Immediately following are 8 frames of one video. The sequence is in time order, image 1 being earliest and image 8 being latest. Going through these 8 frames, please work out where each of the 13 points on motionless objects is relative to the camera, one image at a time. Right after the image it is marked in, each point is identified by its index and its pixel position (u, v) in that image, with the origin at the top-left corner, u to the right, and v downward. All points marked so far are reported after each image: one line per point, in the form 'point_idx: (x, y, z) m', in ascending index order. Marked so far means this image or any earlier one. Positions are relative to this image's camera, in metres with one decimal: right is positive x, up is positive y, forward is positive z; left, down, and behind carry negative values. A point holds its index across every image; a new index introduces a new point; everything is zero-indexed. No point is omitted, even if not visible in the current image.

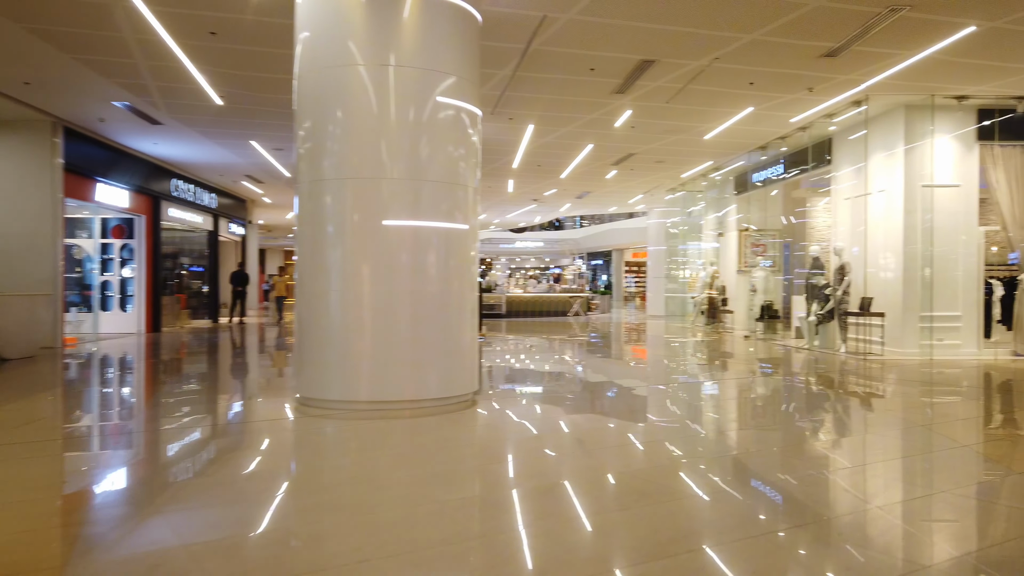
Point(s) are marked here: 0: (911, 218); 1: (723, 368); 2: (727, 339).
0: (+4.6, +0.8, +8.8) m
1: (+2.9, -1.1, +10.4) m
2: (+3.7, -0.9, +13.2) m
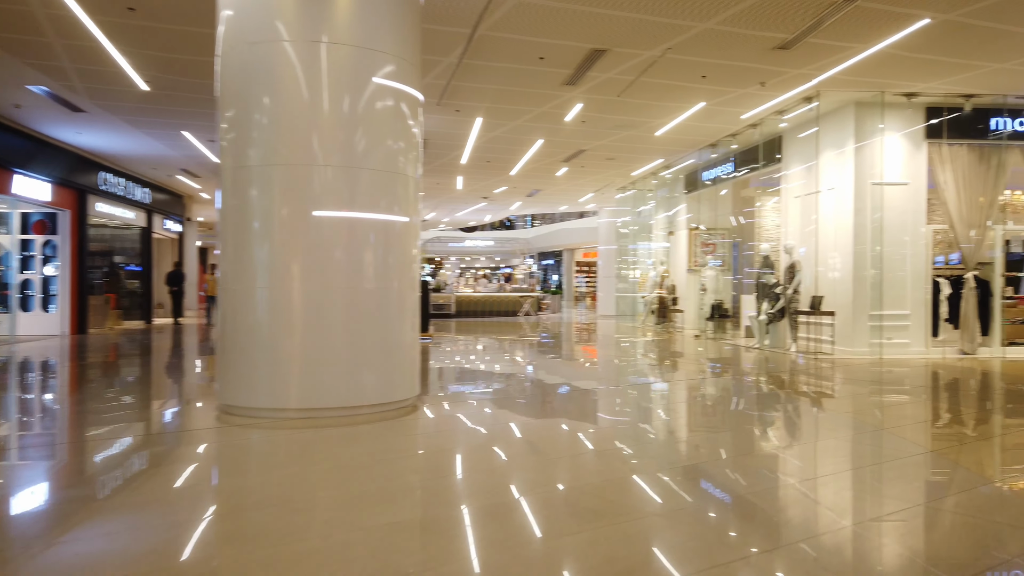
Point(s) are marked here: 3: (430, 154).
0: (+4.0, +0.8, +8.7) m
1: (+2.2, -1.1, +10.2) m
2: (+2.9, -0.9, +13.1) m
3: (-1.3, +2.1, +12.0) m
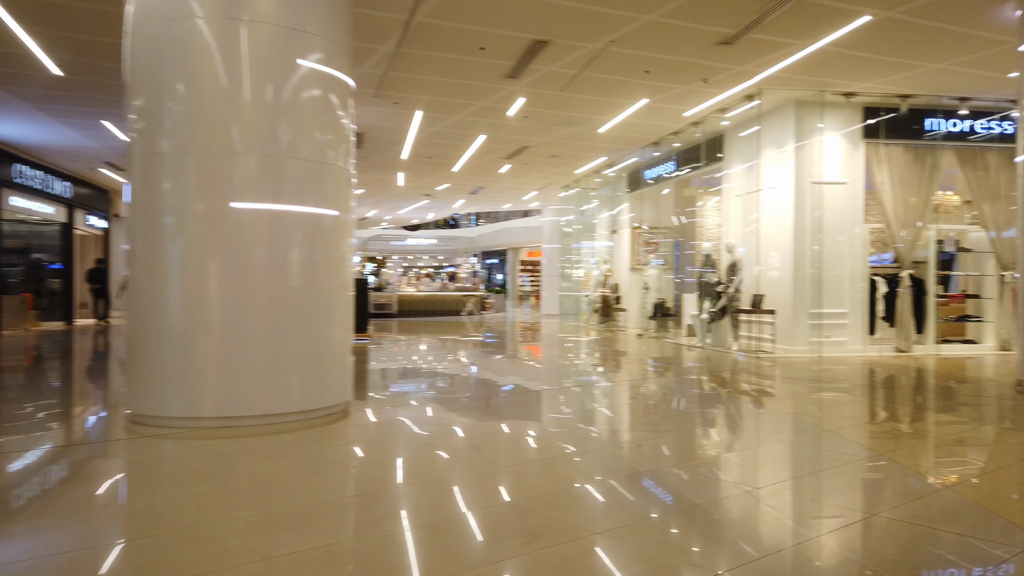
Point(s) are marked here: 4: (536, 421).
0: (+3.3, +0.8, +8.7) m
1: (+1.4, -1.0, +10.1) m
2: (+1.9, -0.9, +13.0) m
3: (-2.2, +2.1, +11.6) m
4: (+0.2, -1.1, +6.8) m
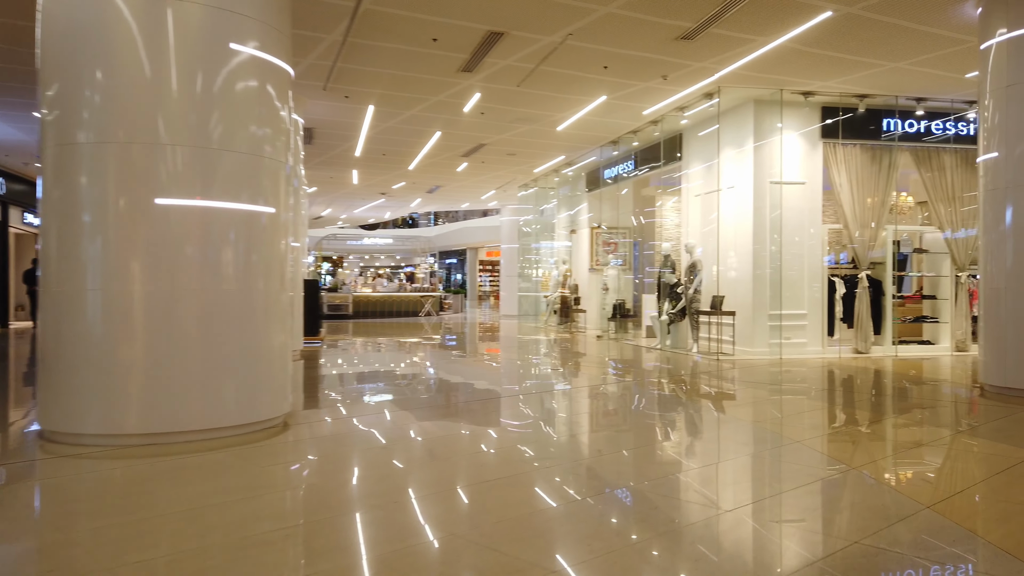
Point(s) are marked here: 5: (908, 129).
0: (+2.8, +0.8, +8.6) m
1: (+0.8, -1.1, +9.9) m
2: (+1.1, -0.9, +12.8) m
3: (-2.8, +2.1, +11.2) m
4: (-0.2, -1.1, +6.5) m
5: (+4.7, +1.9, +8.9) m
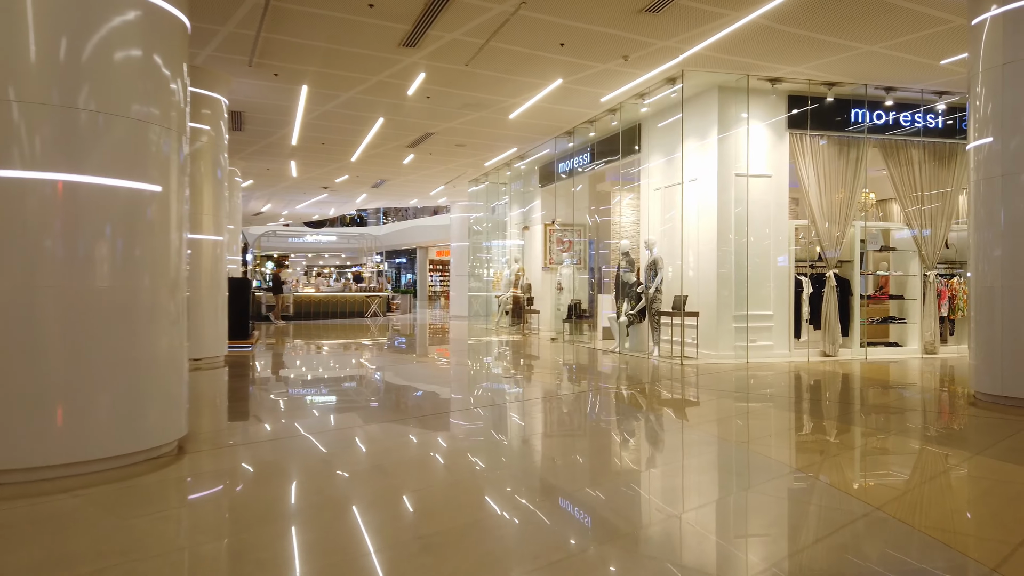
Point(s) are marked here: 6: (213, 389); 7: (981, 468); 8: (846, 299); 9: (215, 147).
0: (+2.3, +0.8, +8.1) m
1: (+0.2, -1.0, +9.2) m
2: (+0.3, -0.9, +12.2) m
3: (-3.6, +2.1, +10.3) m
4: (-0.6, -1.1, +5.8) m
5: (+4.1, +1.9, +8.5) m
6: (-2.8, -0.9, +7.1) m
7: (+2.7, -1.0, +4.3) m
8: (+3.8, -0.1, +8.7) m
9: (-3.1, +1.4, +7.8) m
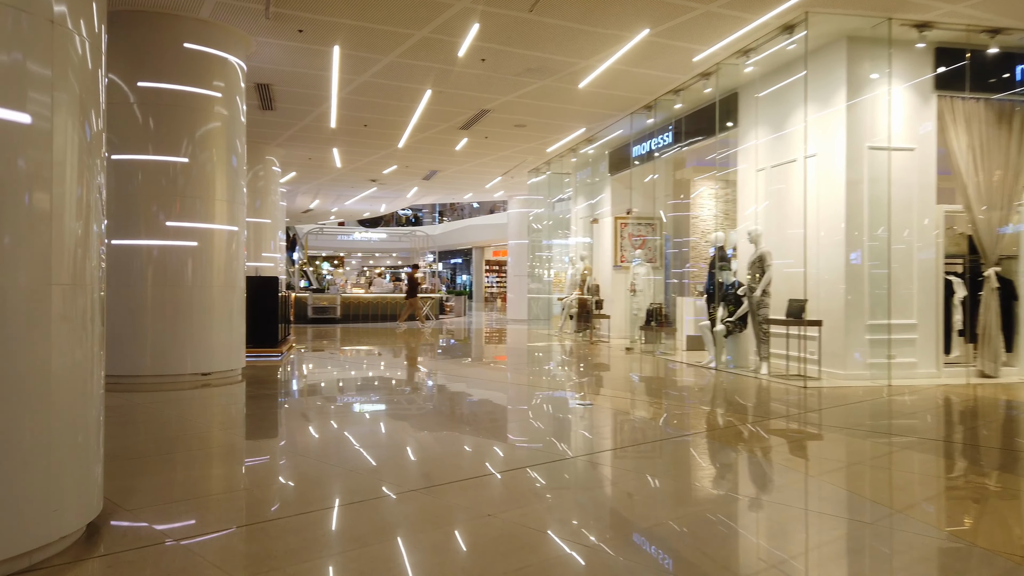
0: (+2.9, +0.8, +6.4) m
1: (+0.9, -1.1, +7.7) m
2: (+1.3, -0.9, +10.6) m
3: (-2.7, +2.1, +9.1) m
4: (-0.1, -1.1, +4.3) m
5: (+4.8, +1.8, +6.7) m
6: (-2.2, -0.9, +5.8) m
7: (+3.0, -1.1, +2.6) m
8: (+4.5, -0.2, +6.9) m
9: (-2.4, +1.4, +6.5) m
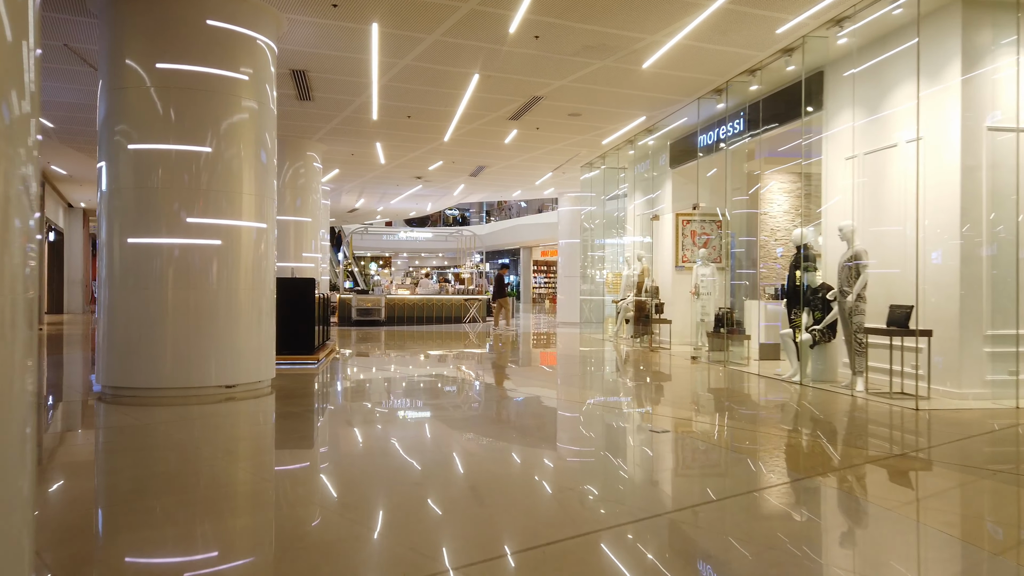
0: (+3.4, +0.8, +5.5) m
1: (+1.4, -1.1, +6.9) m
2: (+1.9, -0.9, +9.8) m
3: (-2.1, +2.1, +8.5) m
4: (+0.2, -1.2, +3.6) m
5: (+5.2, +1.8, +5.6) m
6: (-1.8, -0.9, +5.2) m
7: (+3.2, -1.1, +1.7) m
8: (+4.9, -0.2, +5.8) m
9: (-2.0, +1.3, +5.9) m
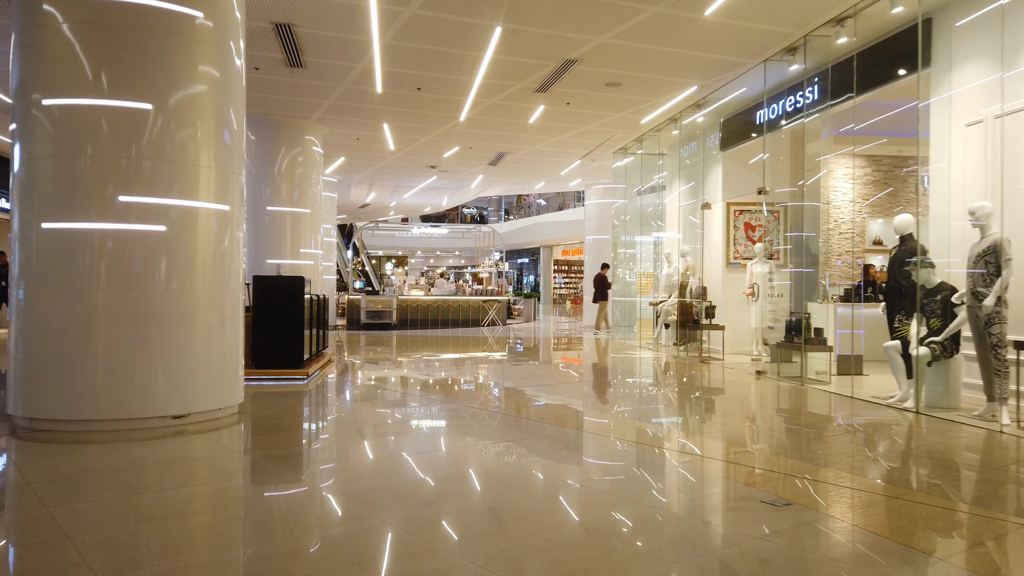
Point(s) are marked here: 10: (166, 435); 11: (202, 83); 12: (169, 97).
0: (+3.6, +0.8, +4.1) m
1: (+1.7, -1.1, +5.5) m
2: (+2.2, -0.9, +8.4) m
3: (-1.9, +2.1, +7.2) m
4: (+0.3, -1.2, +2.3) m
5: (+5.4, +1.8, +4.2) m
6: (-1.7, -0.9, +3.9) m
7: (+3.3, -1.1, +0.3) m
8: (+5.2, -0.2, +4.4) m
9: (-1.8, +1.3, +4.6) m
10: (-1.9, -0.8, +4.3) m
11: (-1.9, +1.4, +4.5) m
12: (-2.0, +1.2, +4.4) m
